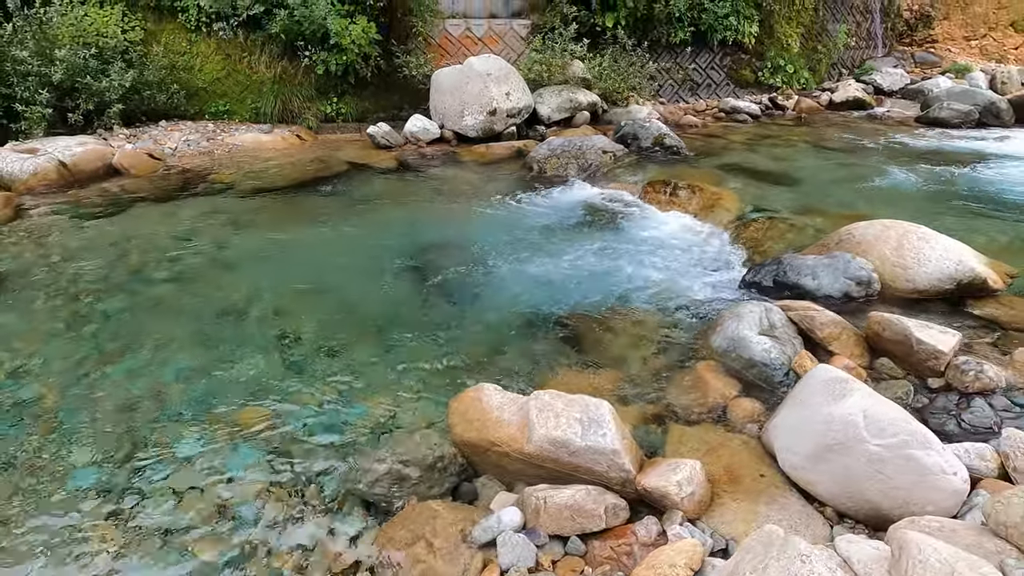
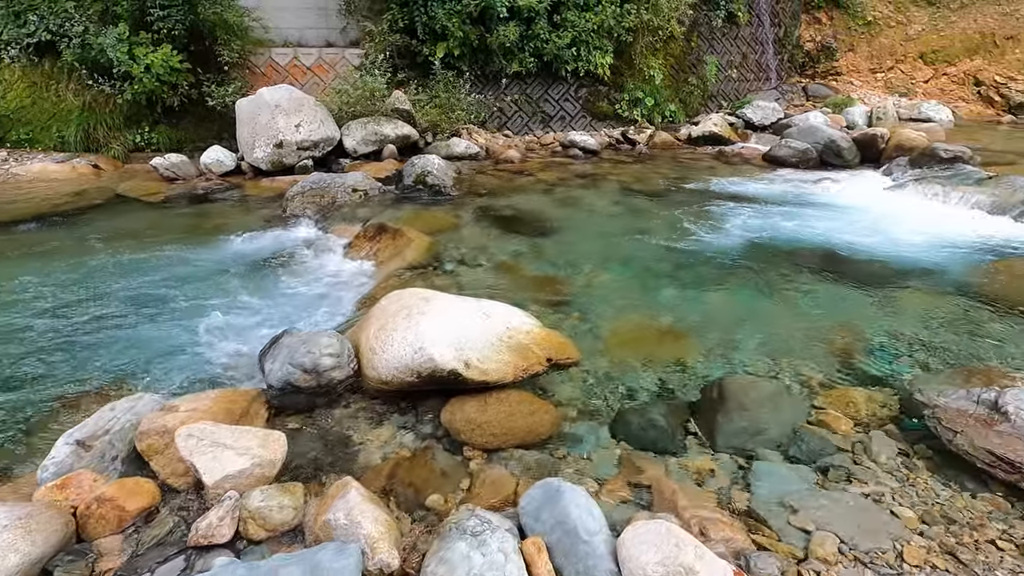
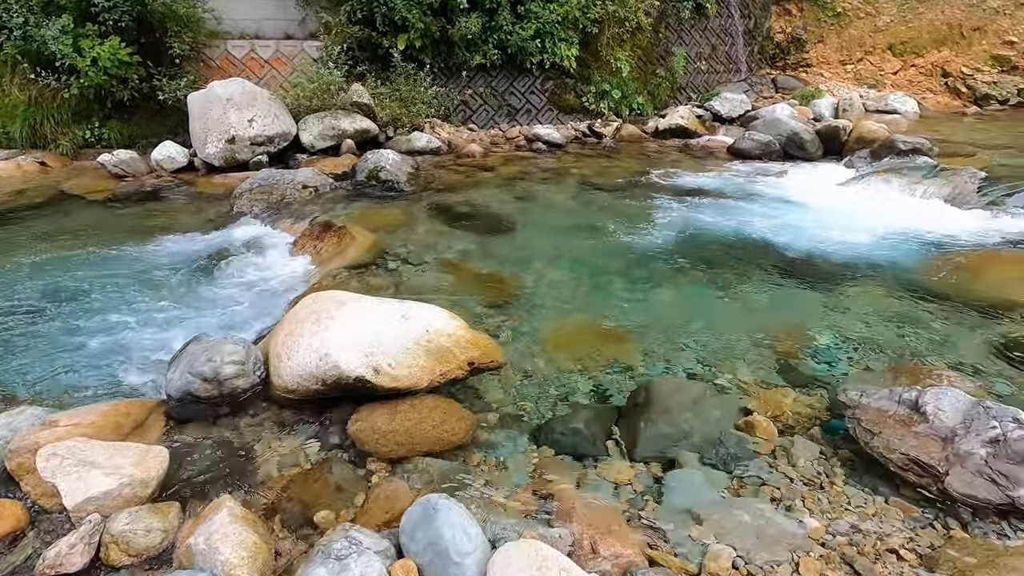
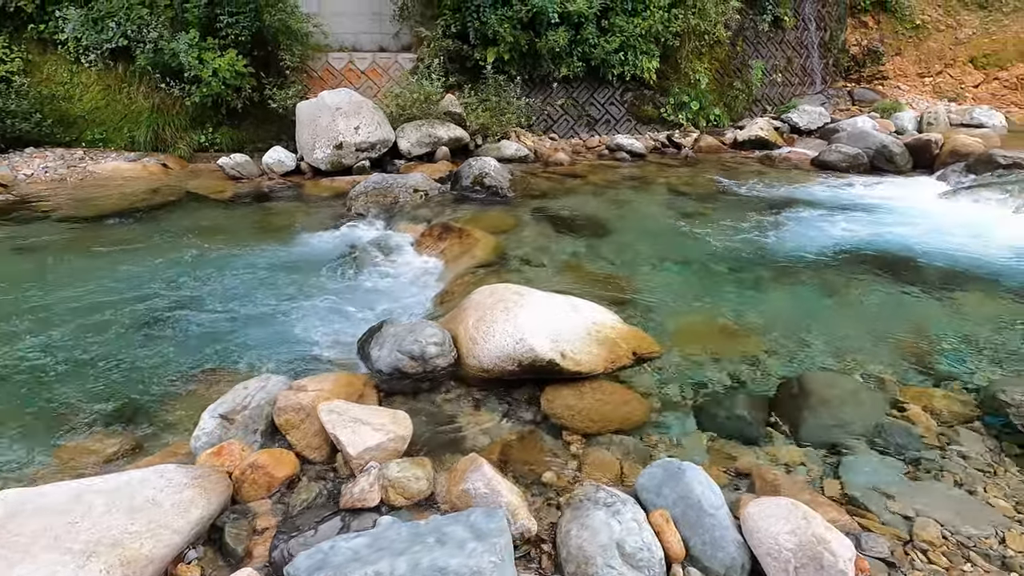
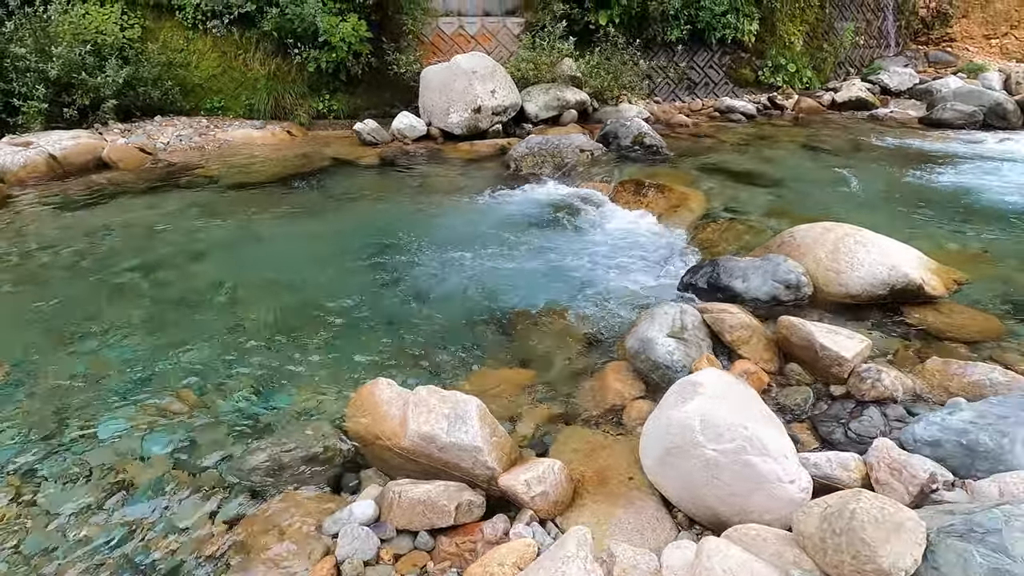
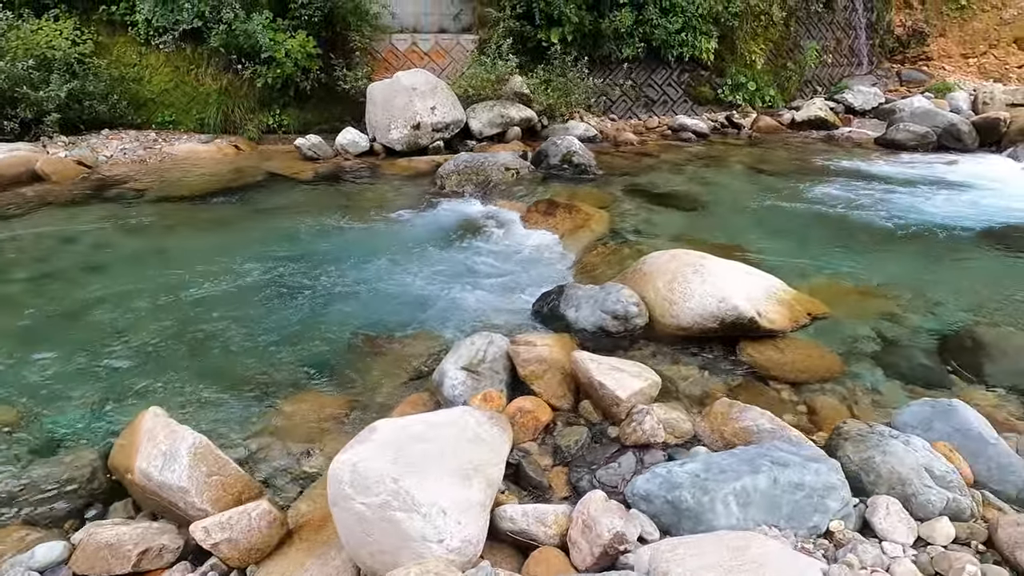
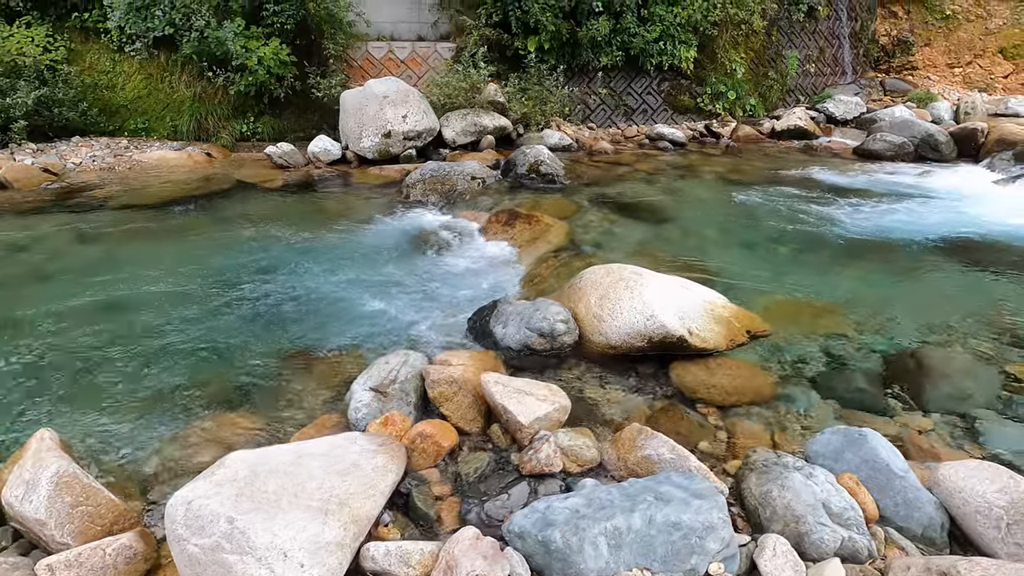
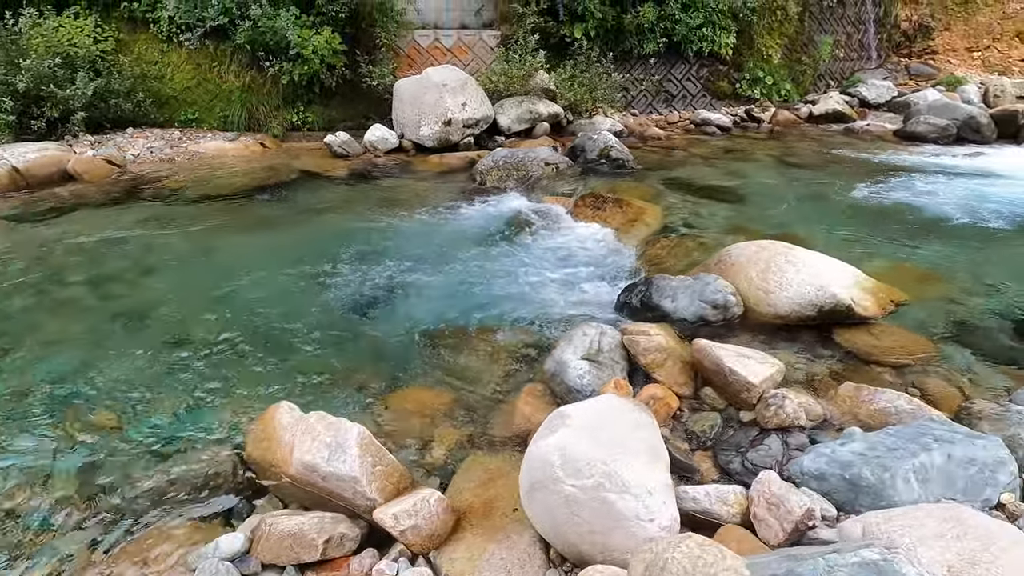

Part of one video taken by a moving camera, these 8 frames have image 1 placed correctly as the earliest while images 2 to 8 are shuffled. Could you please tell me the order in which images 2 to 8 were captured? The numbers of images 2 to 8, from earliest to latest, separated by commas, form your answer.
5, 8, 6, 7, 4, 2, 3
